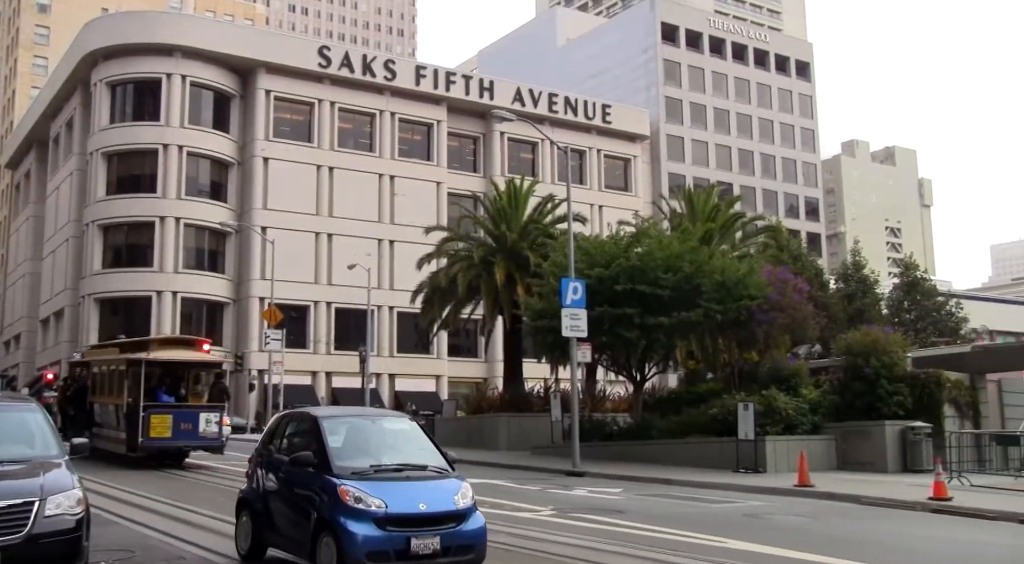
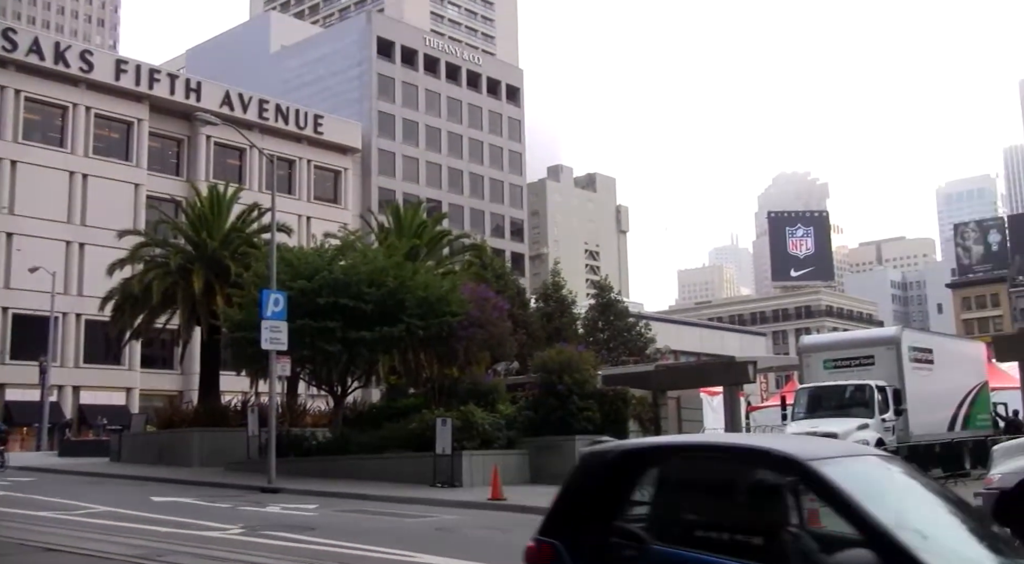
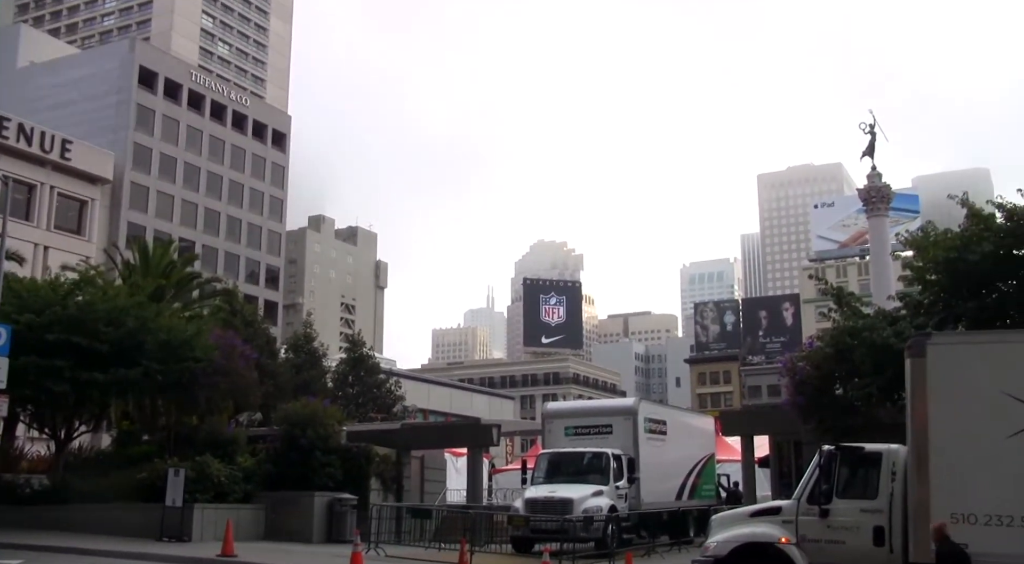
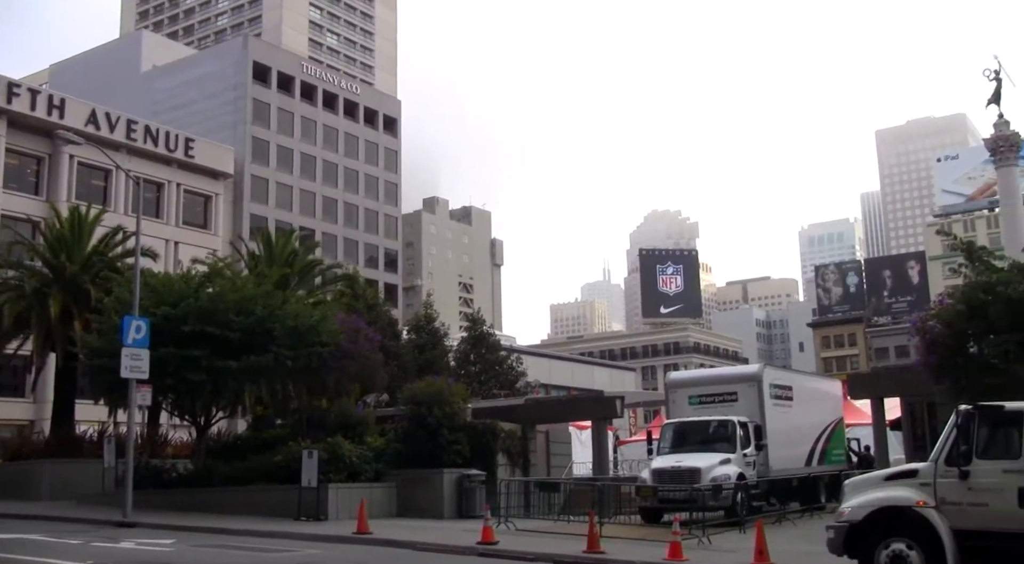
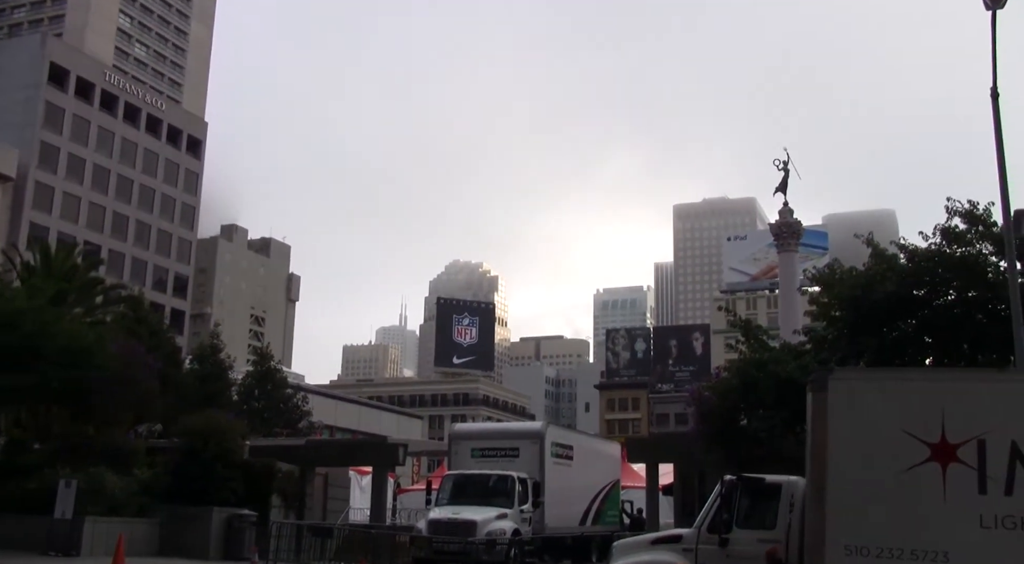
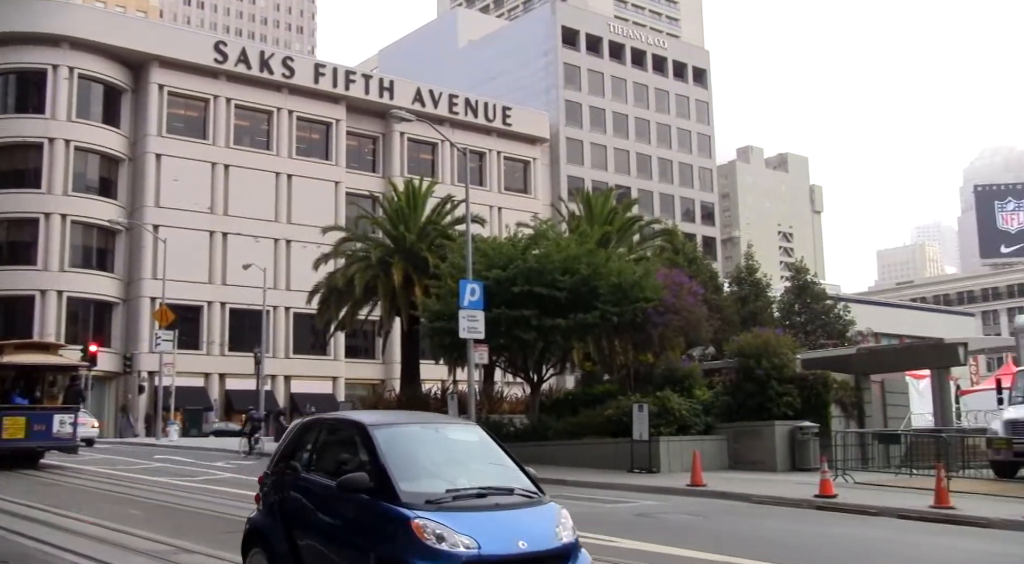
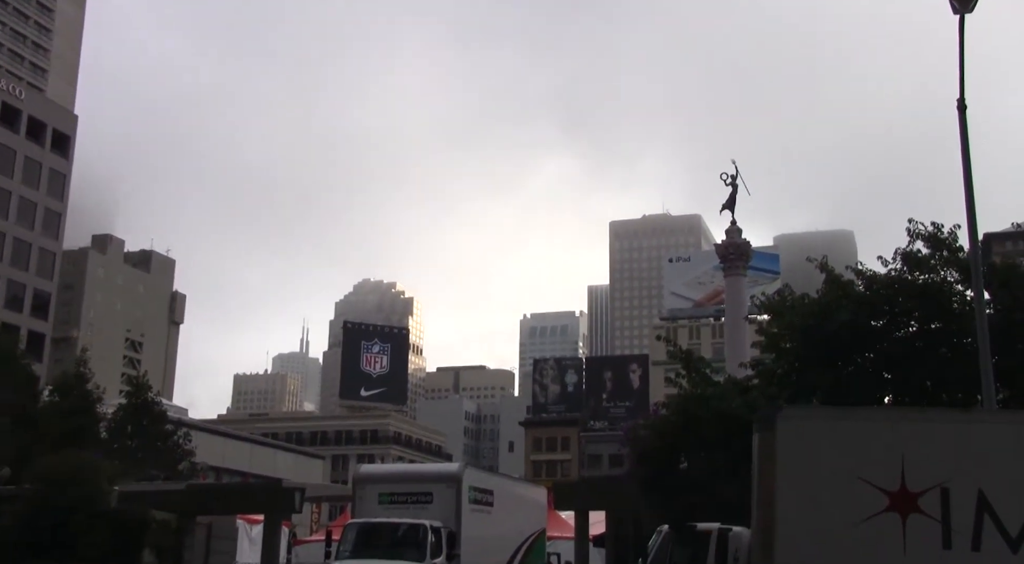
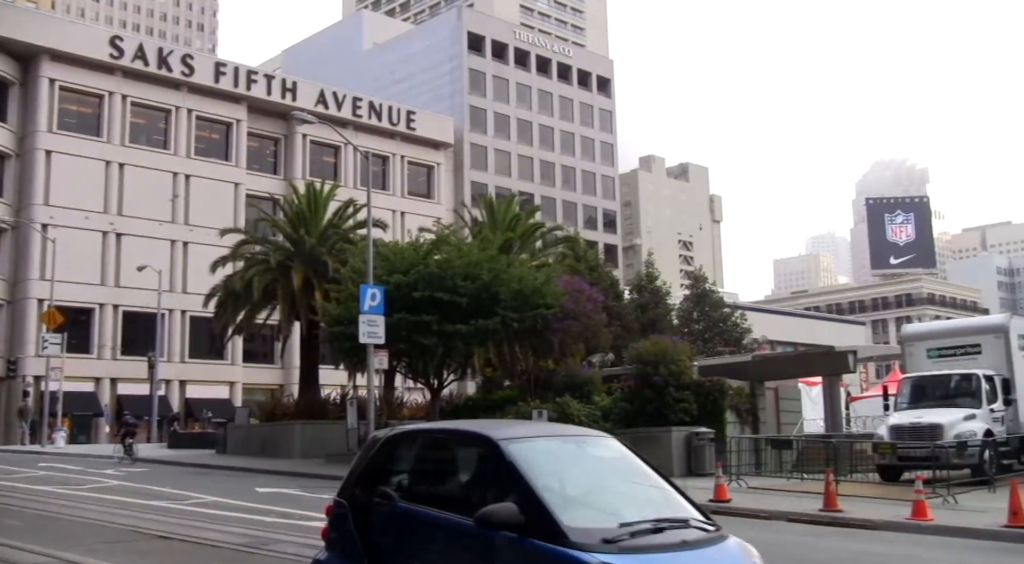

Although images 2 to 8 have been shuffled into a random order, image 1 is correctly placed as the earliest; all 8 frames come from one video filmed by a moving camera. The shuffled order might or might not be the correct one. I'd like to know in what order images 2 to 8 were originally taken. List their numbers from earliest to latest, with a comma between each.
6, 8, 2, 4, 3, 5, 7
